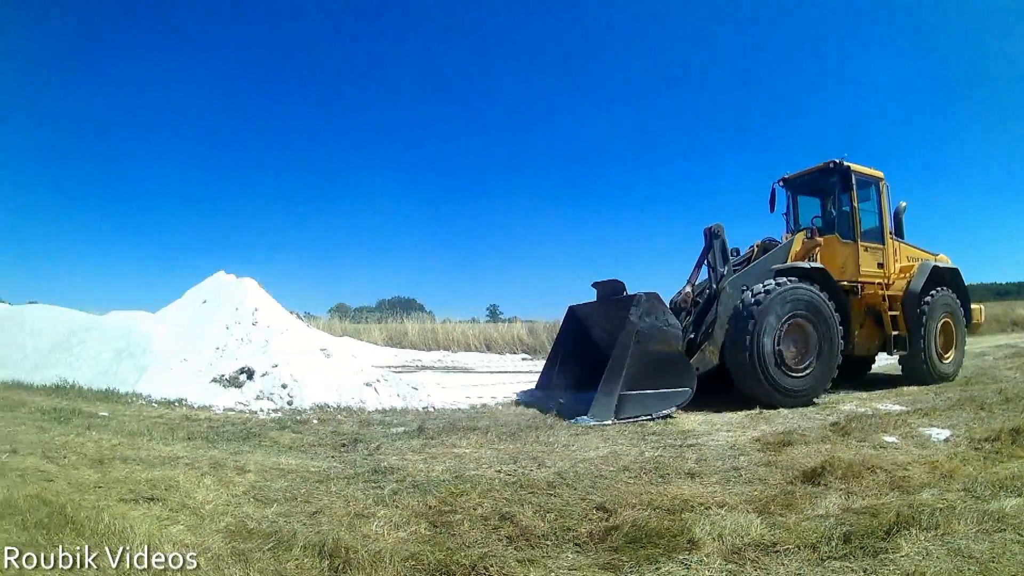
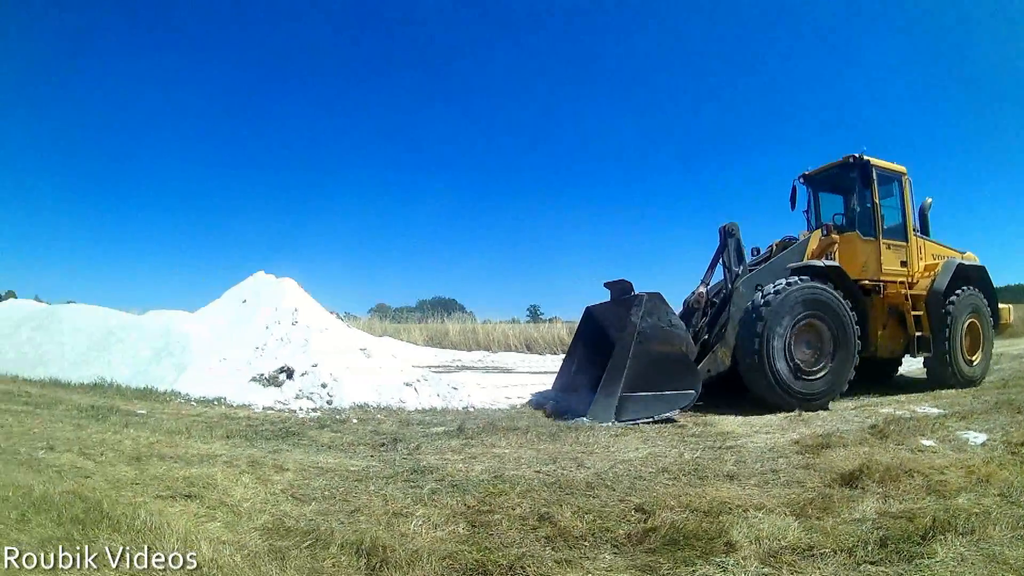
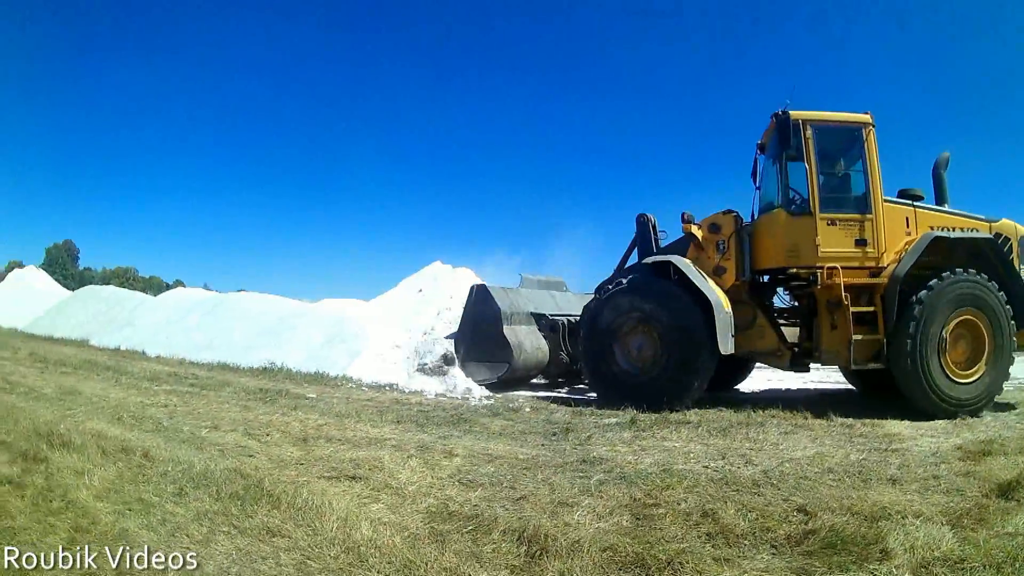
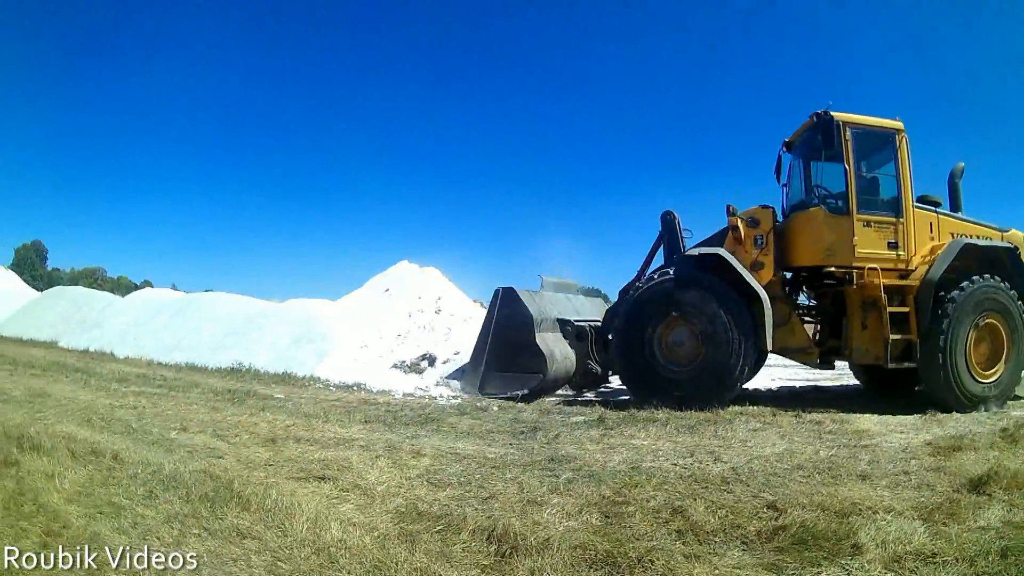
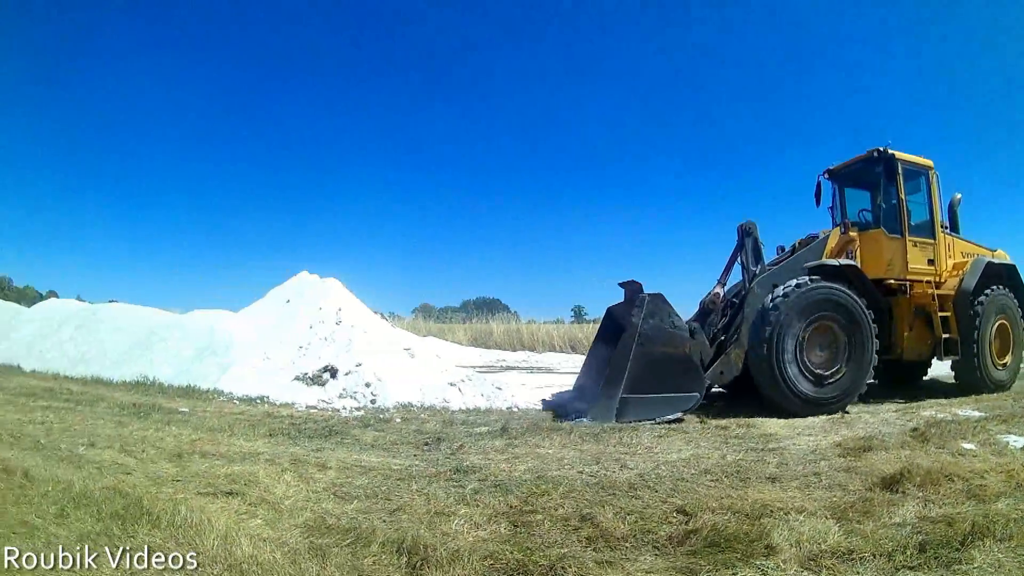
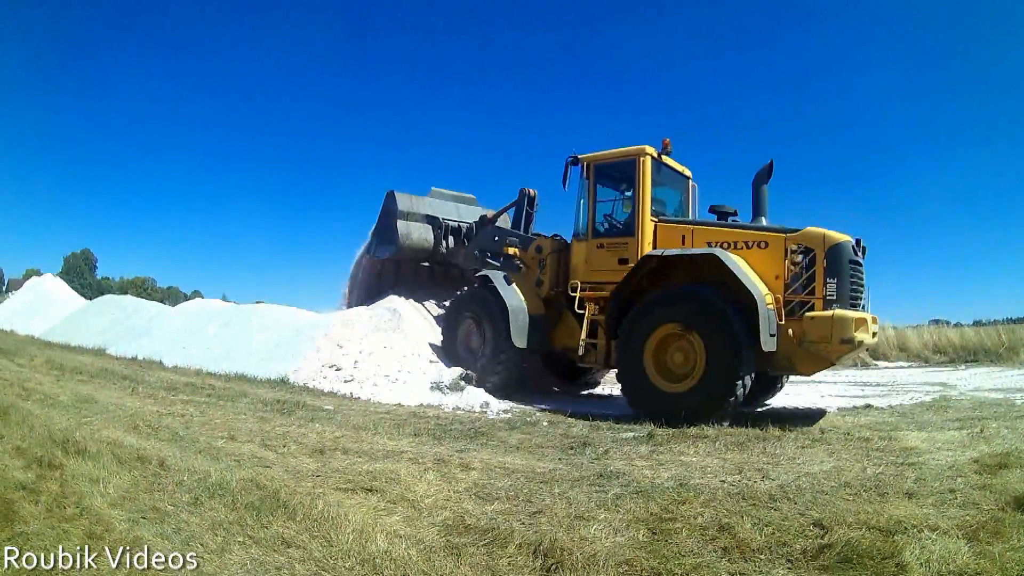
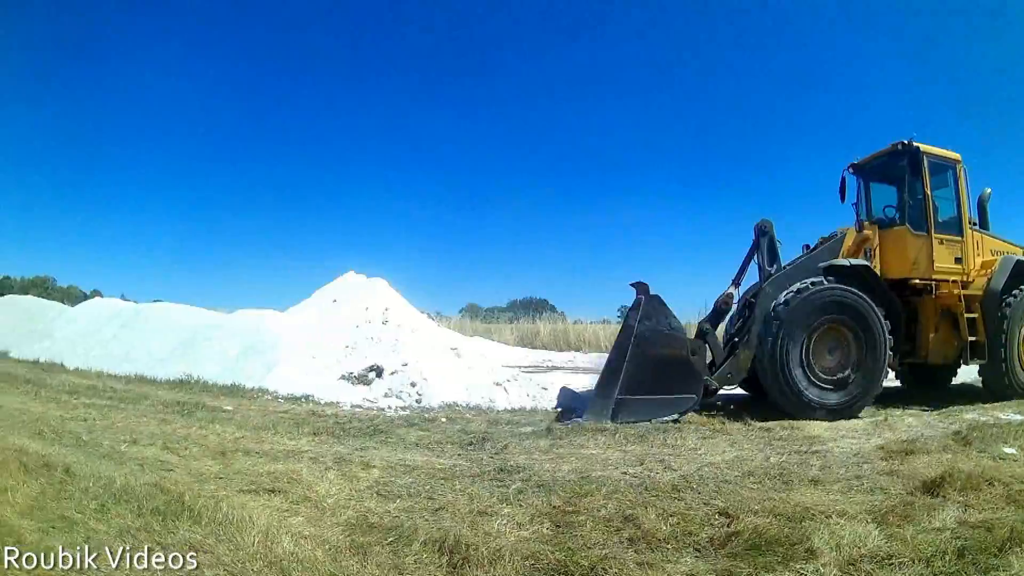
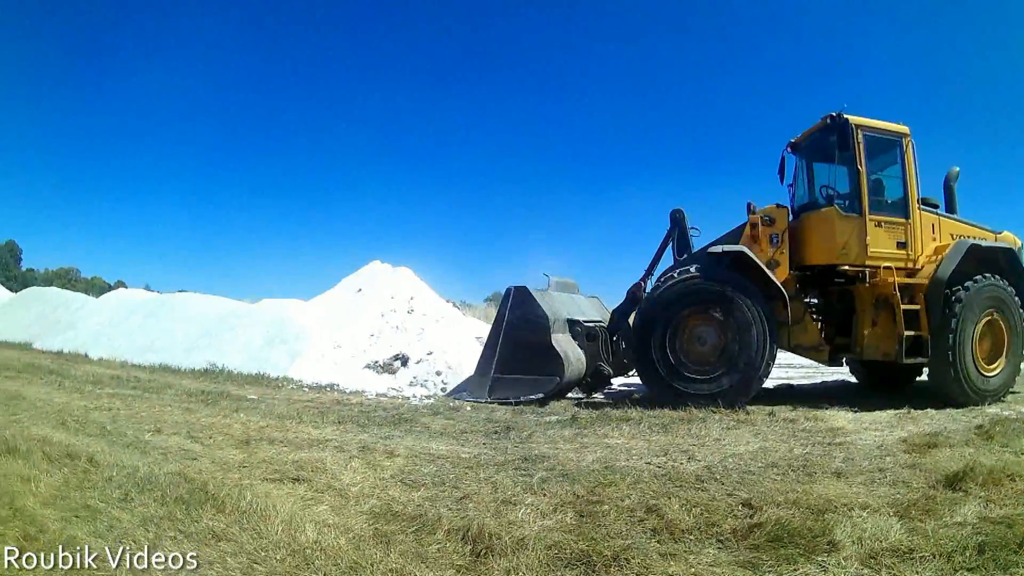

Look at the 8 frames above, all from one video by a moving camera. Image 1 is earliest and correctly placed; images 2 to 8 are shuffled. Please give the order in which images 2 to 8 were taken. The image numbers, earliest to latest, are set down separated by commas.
2, 5, 7, 8, 4, 3, 6
